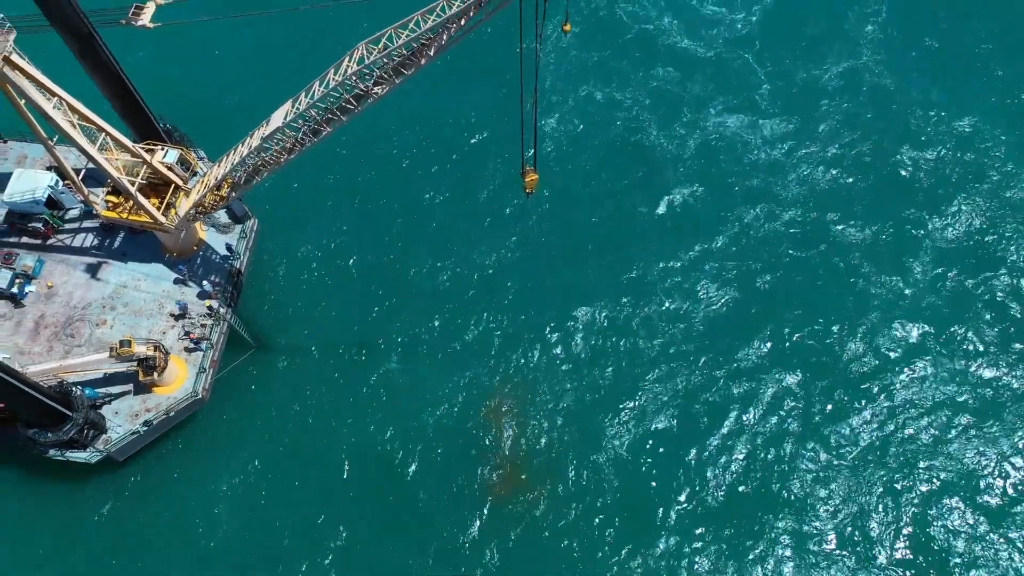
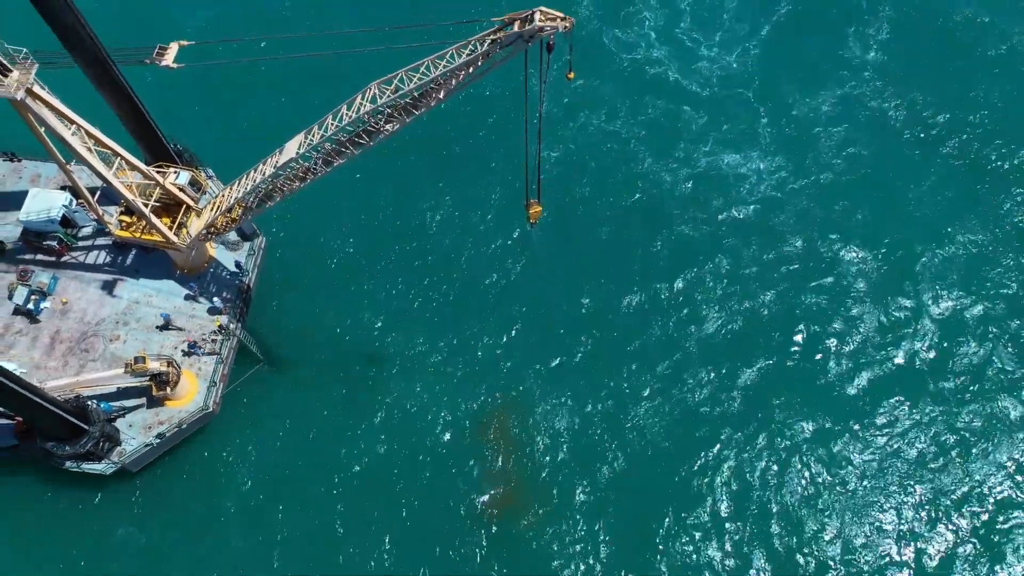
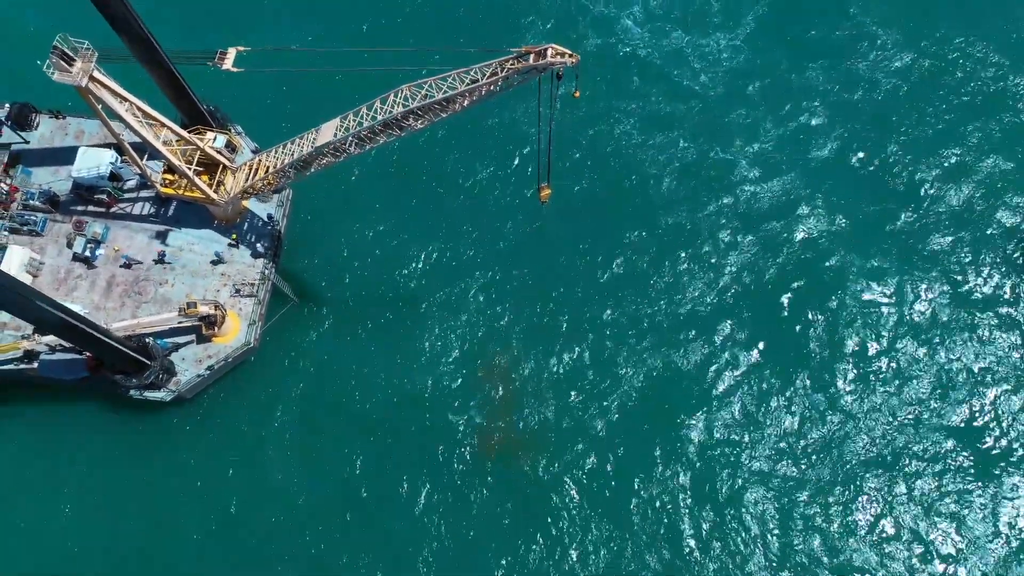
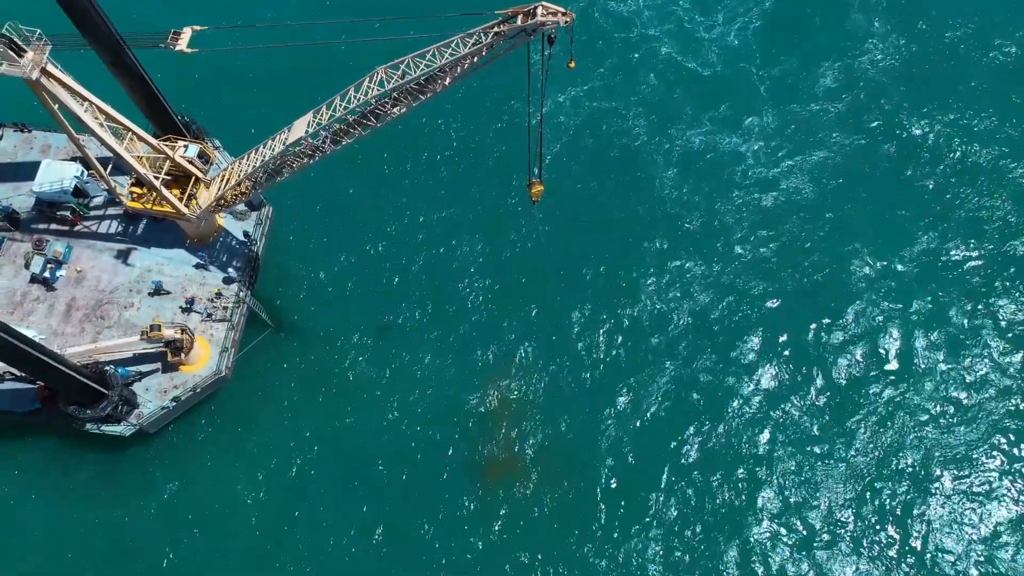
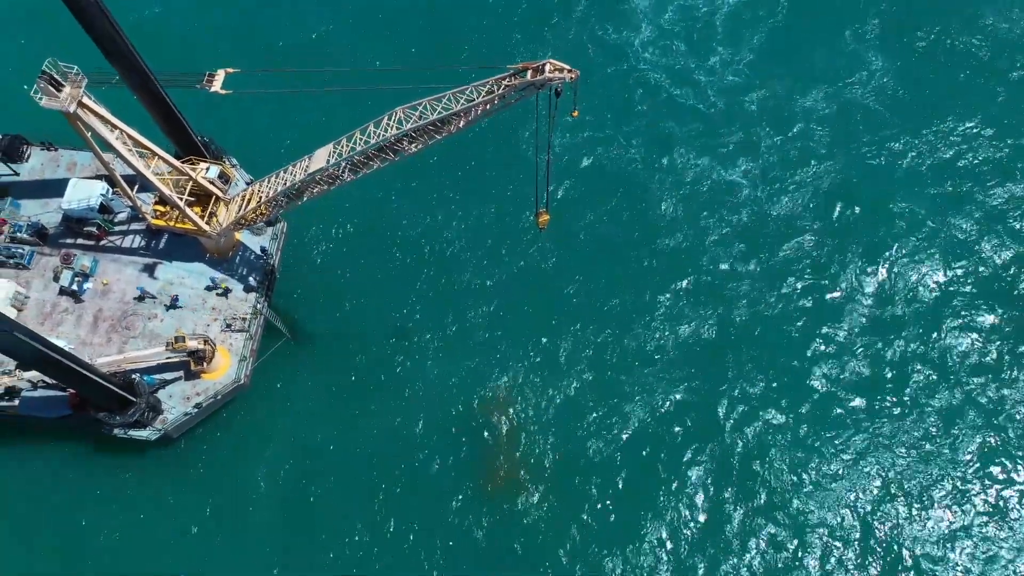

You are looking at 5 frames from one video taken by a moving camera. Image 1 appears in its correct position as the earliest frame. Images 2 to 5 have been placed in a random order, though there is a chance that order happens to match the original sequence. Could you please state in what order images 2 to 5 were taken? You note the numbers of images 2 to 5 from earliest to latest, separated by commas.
2, 4, 5, 3
